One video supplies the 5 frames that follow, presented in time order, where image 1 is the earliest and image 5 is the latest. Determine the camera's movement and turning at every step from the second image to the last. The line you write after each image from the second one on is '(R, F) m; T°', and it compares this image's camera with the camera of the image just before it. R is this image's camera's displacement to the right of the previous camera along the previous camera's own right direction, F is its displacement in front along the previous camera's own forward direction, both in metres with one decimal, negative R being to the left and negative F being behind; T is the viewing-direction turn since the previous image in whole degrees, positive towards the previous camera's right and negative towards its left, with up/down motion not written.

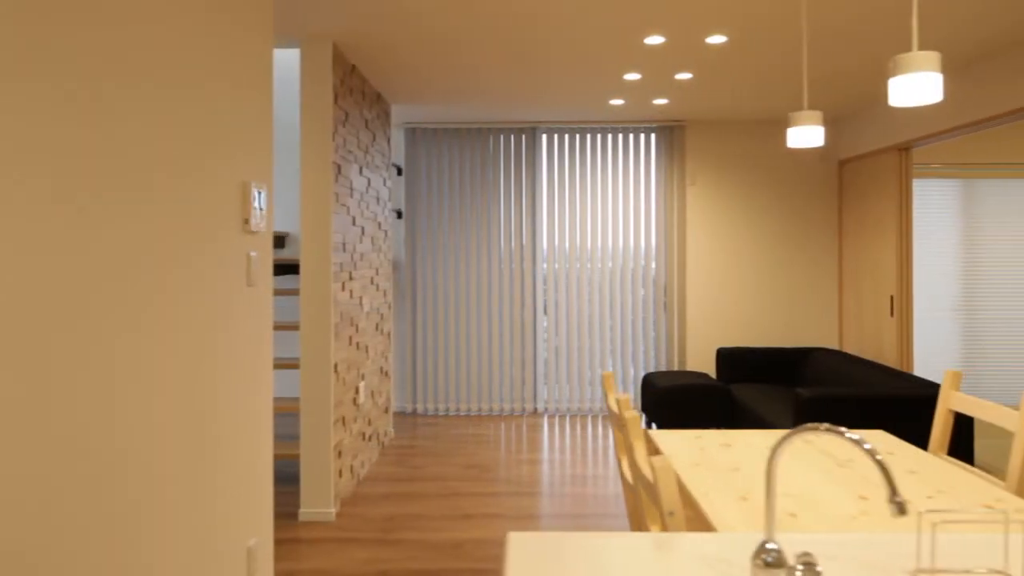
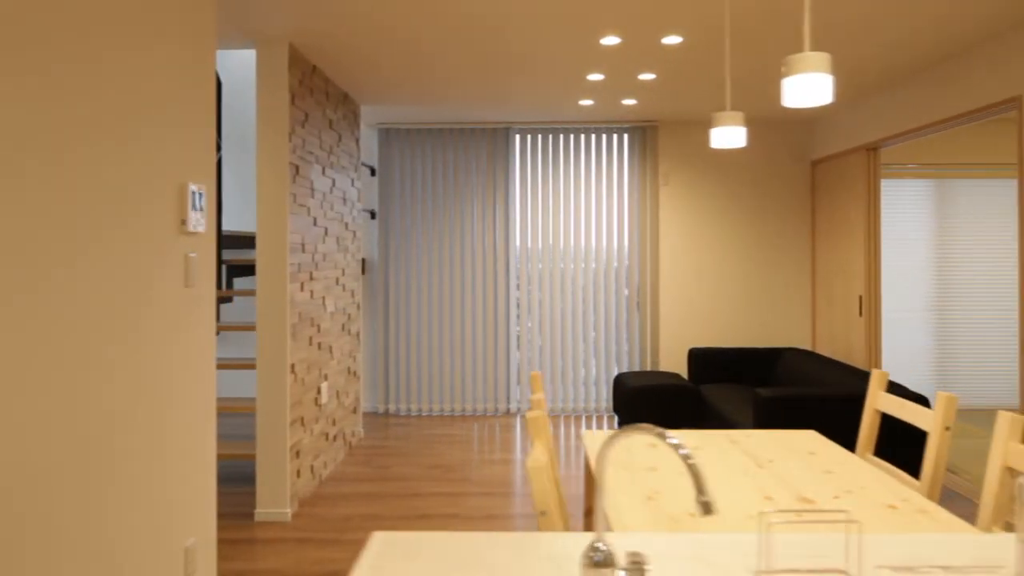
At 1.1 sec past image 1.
(+0.3, 0.0) m; 0°
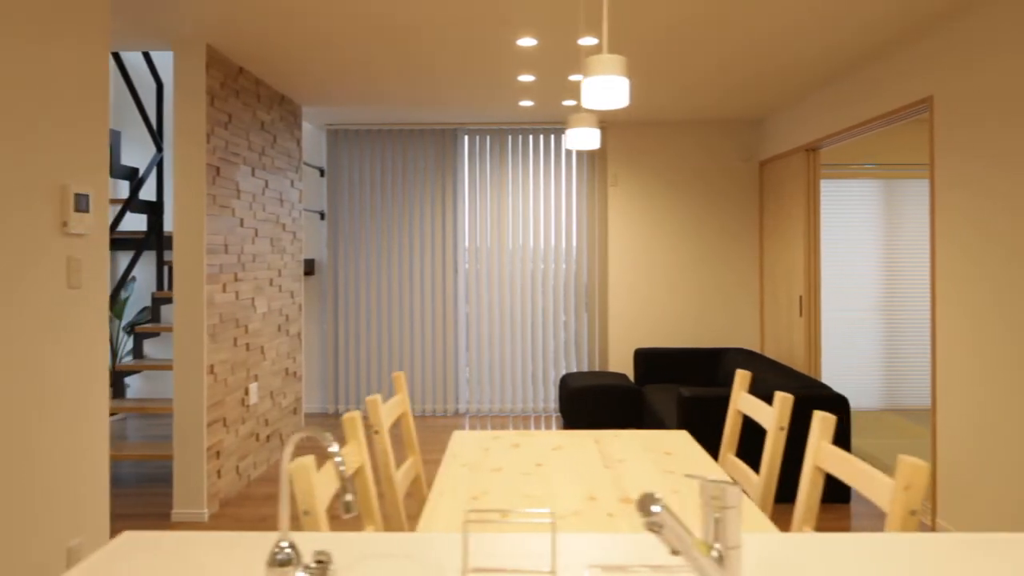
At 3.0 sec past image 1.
(+0.6, 0.0) m; 0°
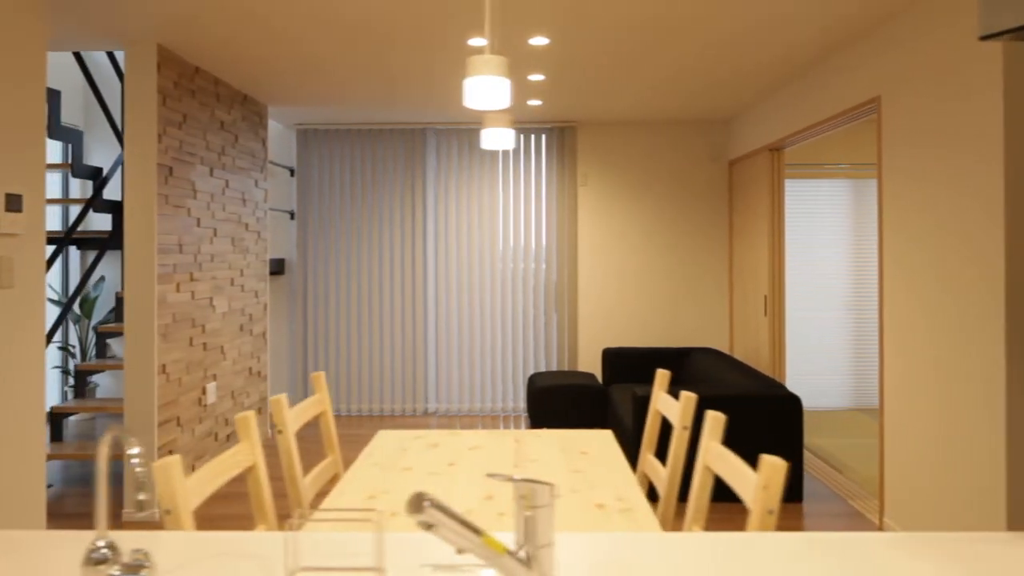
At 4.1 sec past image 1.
(+0.3, 0.0) m; 0°
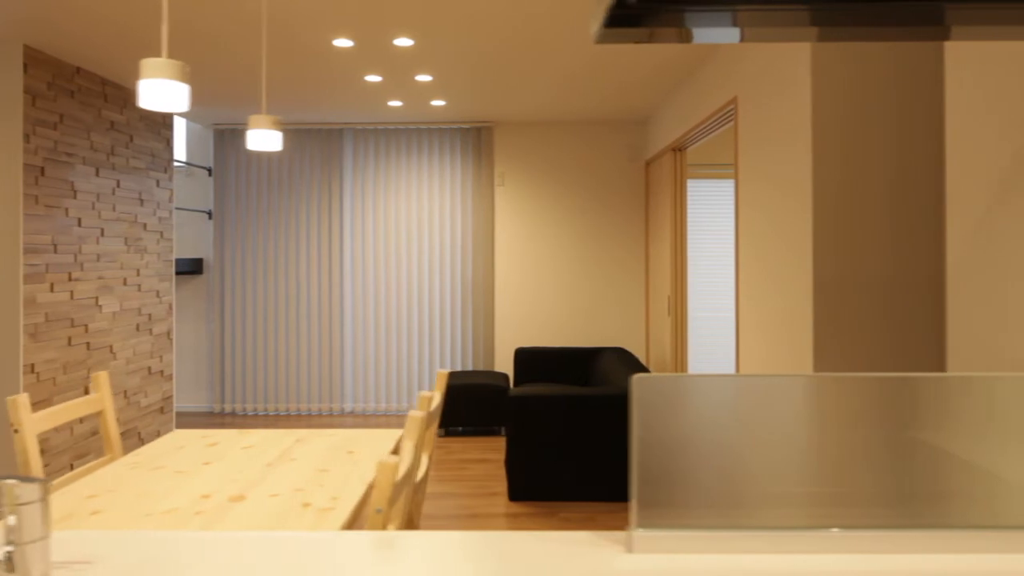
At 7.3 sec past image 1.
(+0.9, 0.0) m; 0°
